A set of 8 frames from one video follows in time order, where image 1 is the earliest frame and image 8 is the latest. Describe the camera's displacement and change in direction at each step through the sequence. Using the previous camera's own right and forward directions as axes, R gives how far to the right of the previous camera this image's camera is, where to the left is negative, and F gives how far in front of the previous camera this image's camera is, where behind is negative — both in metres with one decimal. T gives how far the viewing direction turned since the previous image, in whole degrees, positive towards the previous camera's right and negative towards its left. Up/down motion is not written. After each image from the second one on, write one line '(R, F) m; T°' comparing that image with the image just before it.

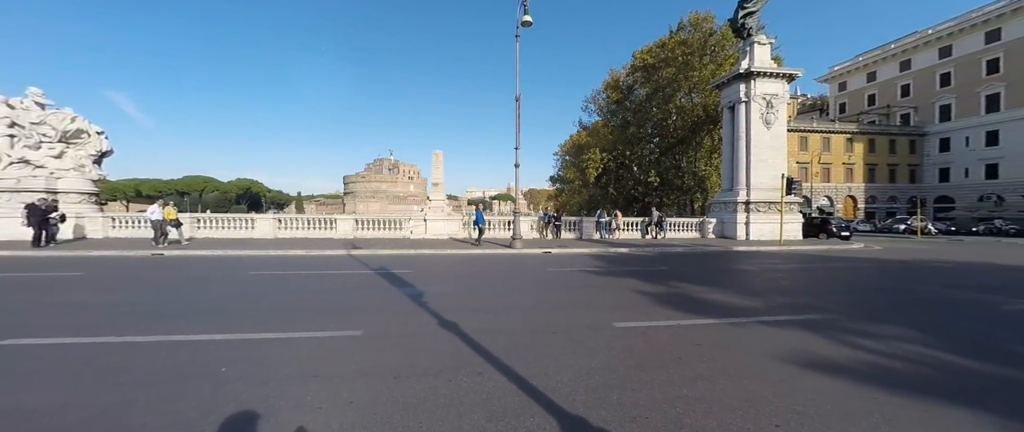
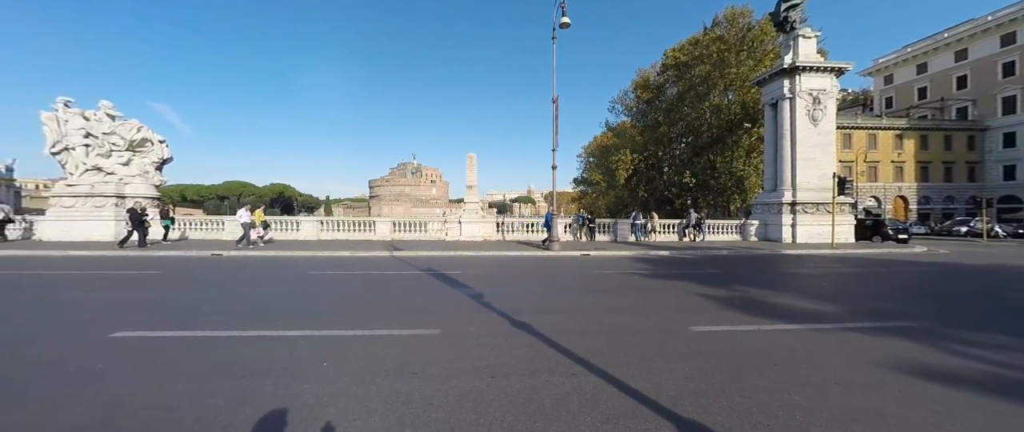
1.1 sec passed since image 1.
(-0.7, 0.0) m; -4°
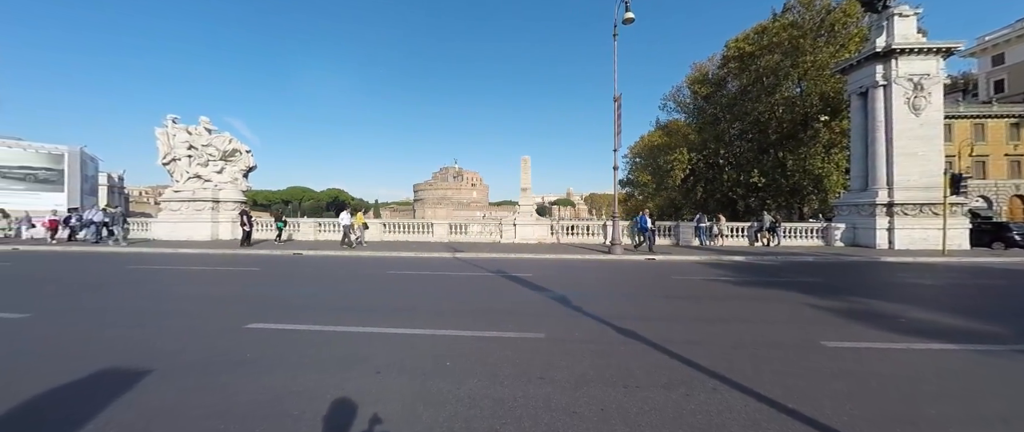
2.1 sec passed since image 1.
(-0.8, +0.1) m; -7°
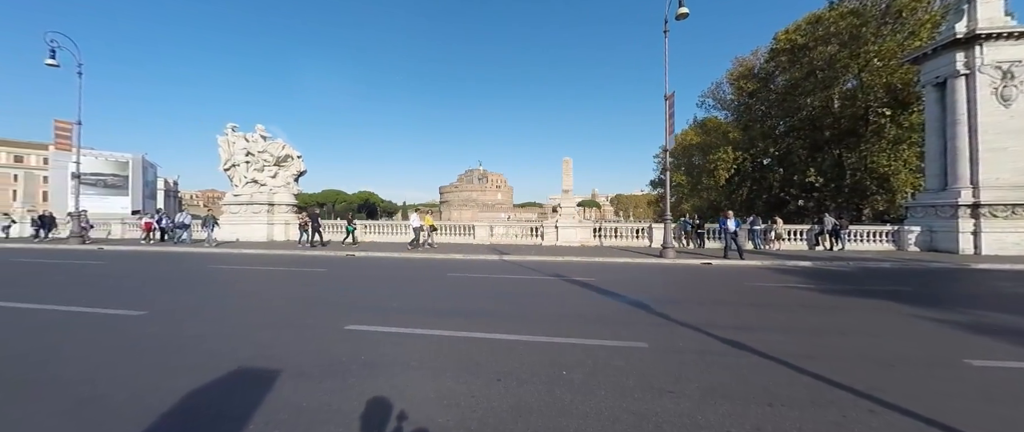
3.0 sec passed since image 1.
(-0.9, 0.0) m; -4°
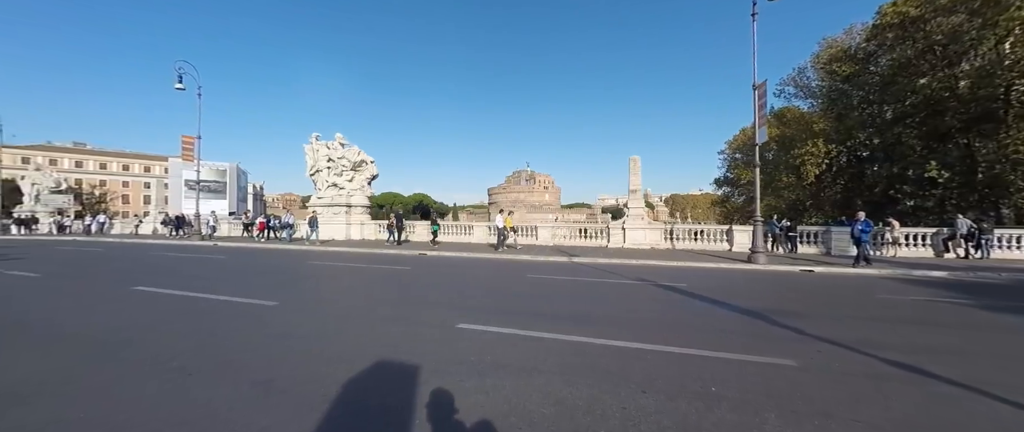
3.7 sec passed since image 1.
(-0.9, +0.1) m; -8°
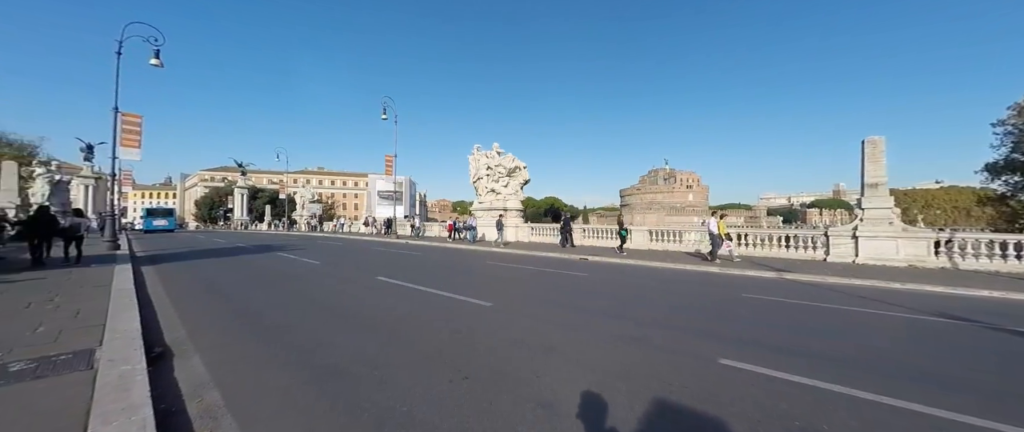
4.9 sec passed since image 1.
(-1.5, +0.4) m; -23°
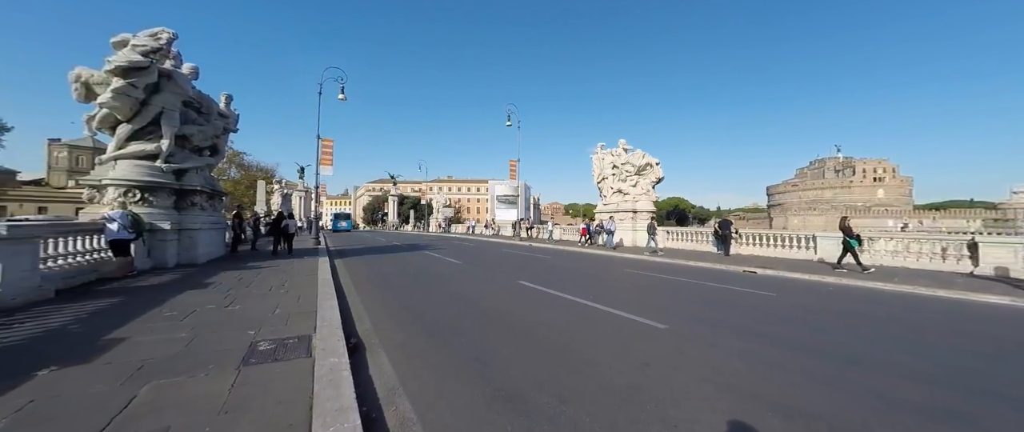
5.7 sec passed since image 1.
(-0.9, +0.6) m; -19°
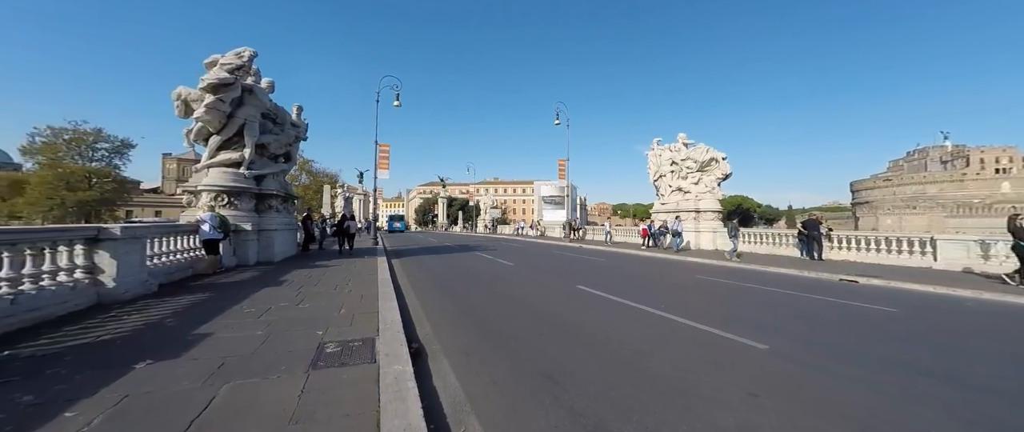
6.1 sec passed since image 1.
(-0.3, +0.4) m; -8°
